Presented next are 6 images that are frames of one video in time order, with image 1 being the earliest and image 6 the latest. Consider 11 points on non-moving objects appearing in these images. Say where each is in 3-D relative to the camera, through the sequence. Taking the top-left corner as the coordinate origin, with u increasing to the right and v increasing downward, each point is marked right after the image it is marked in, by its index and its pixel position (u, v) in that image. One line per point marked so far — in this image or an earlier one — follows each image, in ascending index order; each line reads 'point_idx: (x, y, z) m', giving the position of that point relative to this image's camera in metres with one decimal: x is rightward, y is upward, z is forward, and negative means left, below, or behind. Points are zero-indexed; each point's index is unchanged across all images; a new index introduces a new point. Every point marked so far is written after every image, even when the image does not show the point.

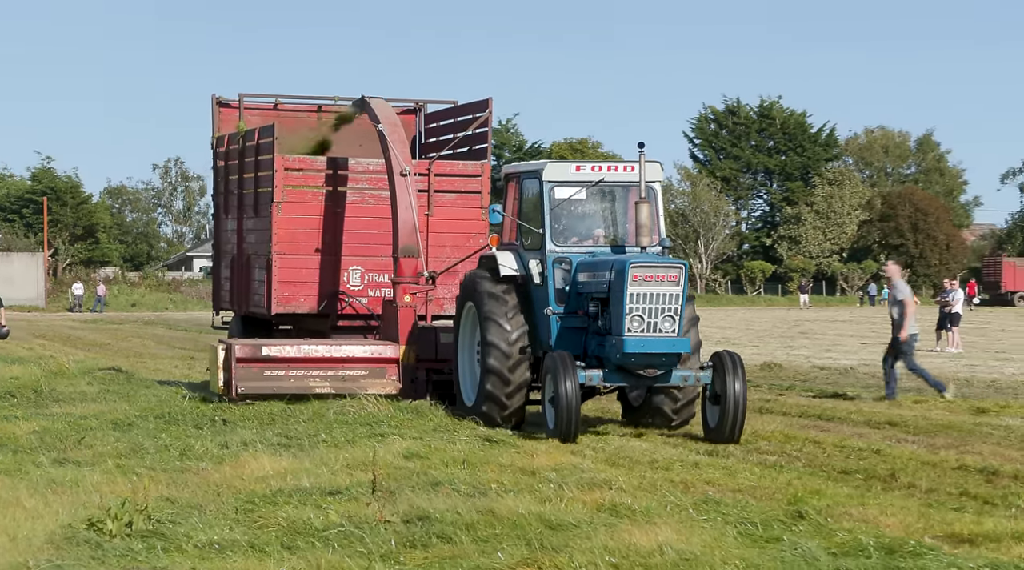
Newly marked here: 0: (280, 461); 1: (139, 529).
0: (-1.4, -1.0, +7.6) m
1: (-1.8, -1.2, +6.3) m
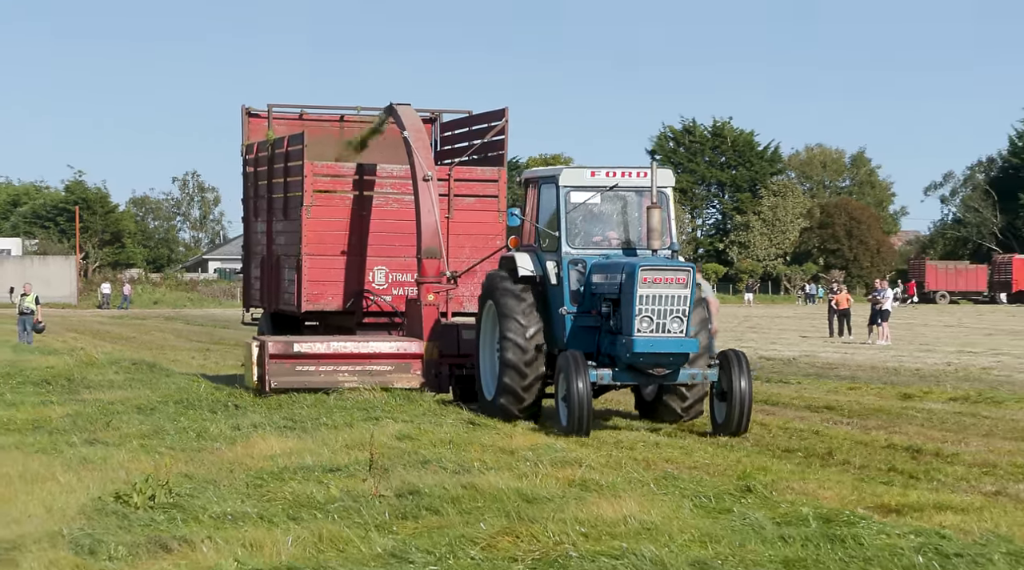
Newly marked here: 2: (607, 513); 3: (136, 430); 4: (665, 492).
0: (-1.5, -1.0, +8.3) m
1: (-1.9, -1.2, +7.0) m
2: (+0.5, -1.2, +6.8) m
3: (-2.6, -1.0, +8.7) m
4: (+0.8, -1.2, +7.1) m
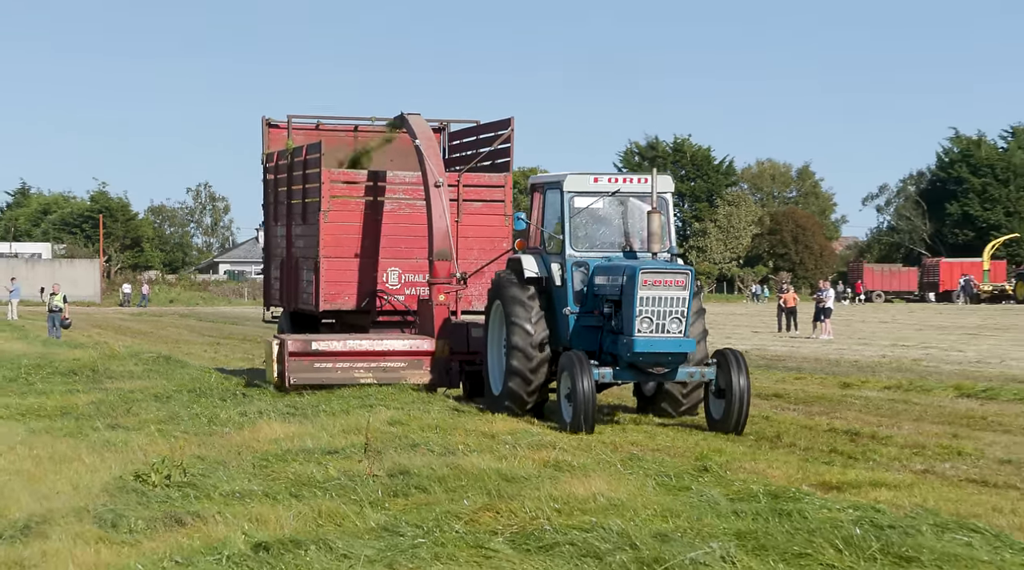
0: (-1.6, -1.0, +9.0) m
1: (-2.1, -1.2, +7.7) m
2: (+0.4, -1.2, +7.5) m
3: (-2.7, -1.0, +9.4) m
4: (+0.7, -1.2, +7.8) m
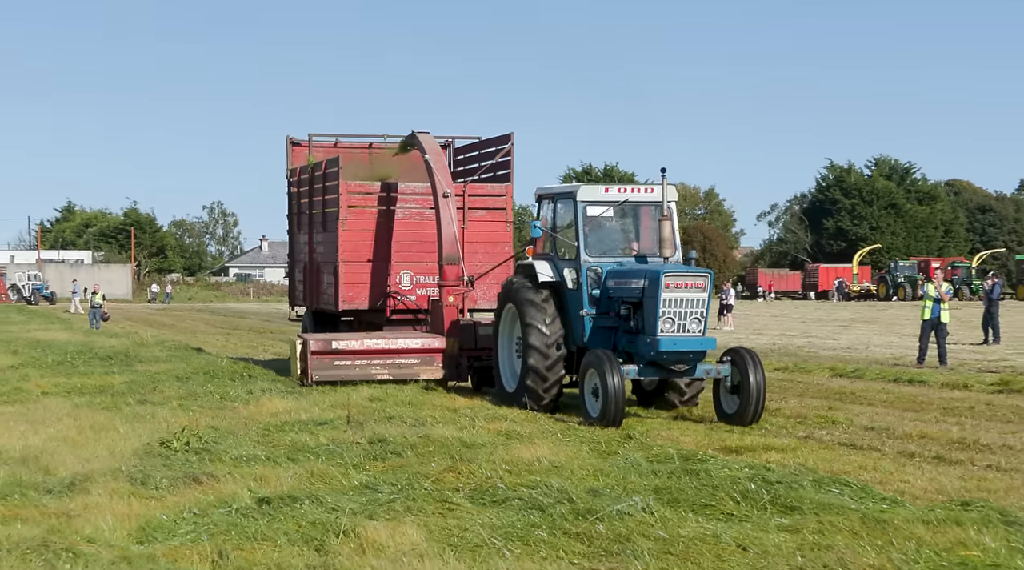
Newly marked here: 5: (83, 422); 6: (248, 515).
0: (-1.9, -1.0, +10.6) m
1: (-2.3, -1.2, +9.2) m
2: (+0.1, -1.2, +9.0) m
3: (-3.0, -1.0, +11.0) m
4: (+0.4, -1.2, +9.4) m
5: (-3.4, -1.1, +9.9) m
6: (-1.7, -1.5, +8.2) m
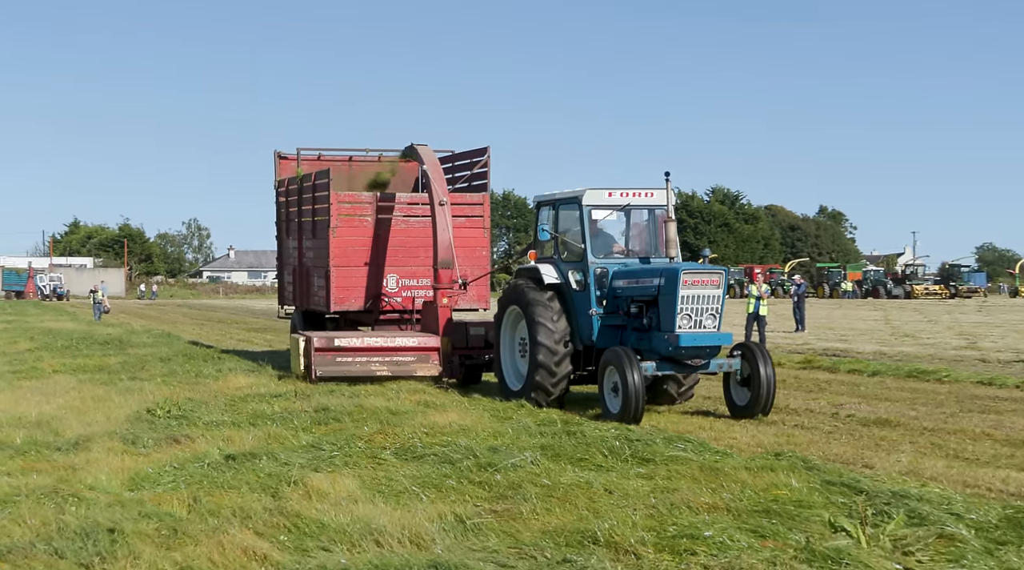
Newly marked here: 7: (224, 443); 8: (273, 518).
0: (-2.7, -1.0, +12.8) m
1: (-3.1, -1.2, +11.4) m
2: (-0.6, -1.2, +11.3) m
3: (-3.8, -1.0, +13.2) m
4: (-0.3, -1.2, +11.6) m
5: (-4.1, -1.1, +12.1) m
6: (-2.4, -1.5, +10.4) m
7: (-2.5, -1.4, +10.9) m
8: (-1.8, -1.8, +9.4) m
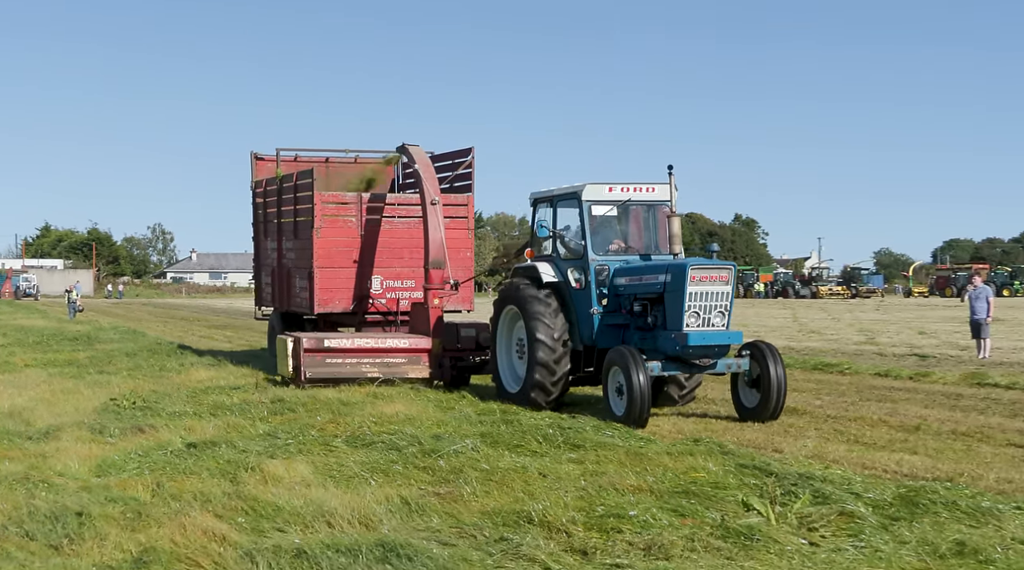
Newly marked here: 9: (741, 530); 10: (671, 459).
0: (-3.3, -1.0, +13.6) m
1: (-3.6, -1.2, +12.2) m
2: (-1.2, -1.2, +12.1) m
3: (-4.4, -1.0, +14.0) m
4: (-0.9, -1.2, +12.5) m
5: (-4.7, -1.1, +12.9) m
6: (-3.0, -1.5, +11.2) m
7: (-3.0, -1.4, +11.7) m
8: (-2.3, -1.8, +10.2) m
9: (+1.7, -1.9, +9.6) m
10: (+1.4, -1.6, +11.3) m
